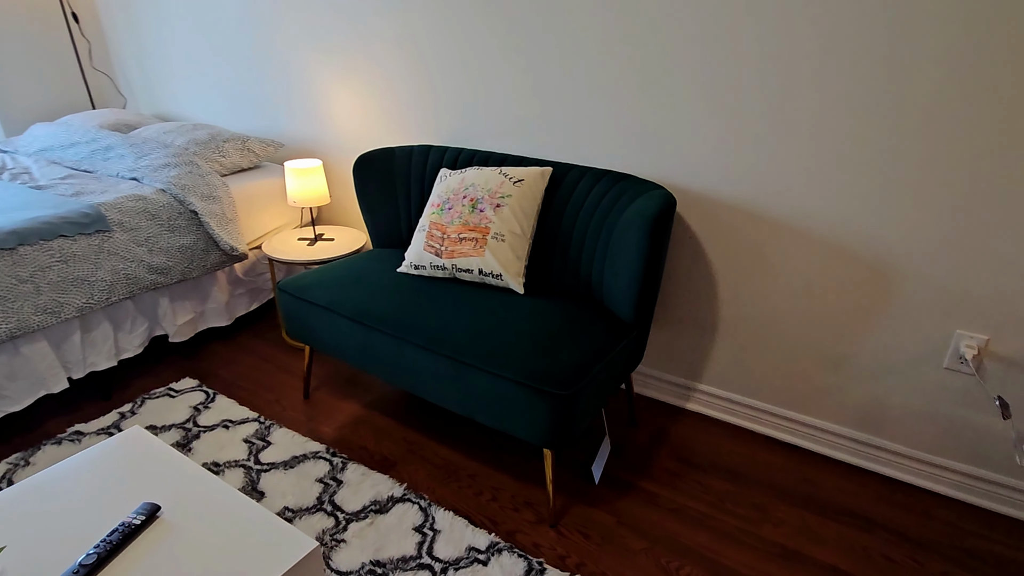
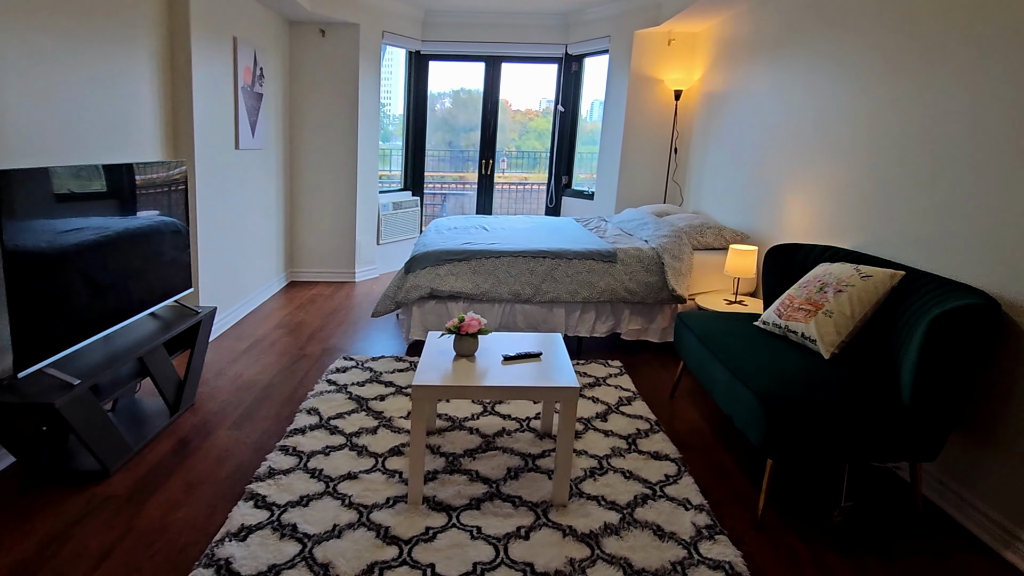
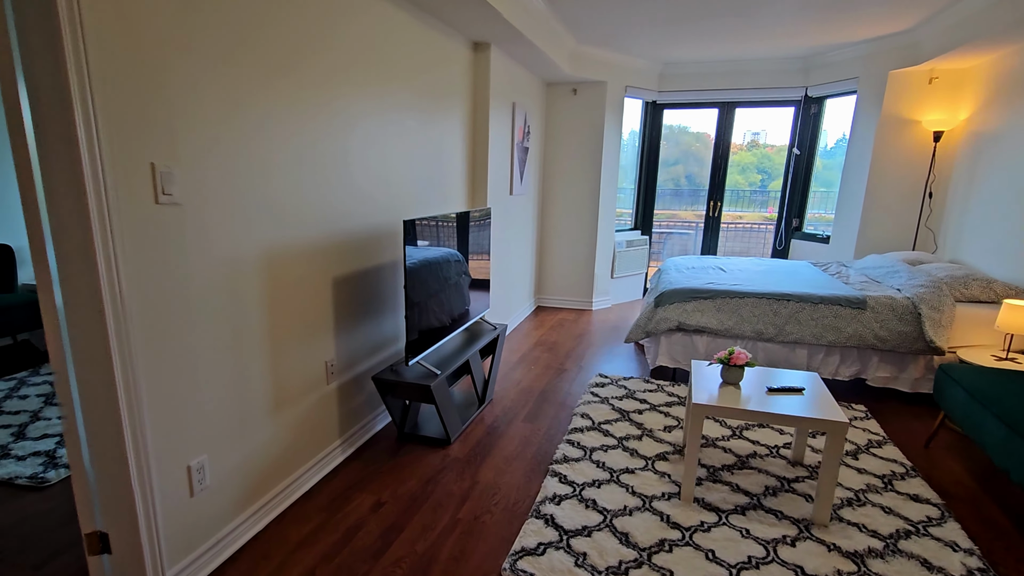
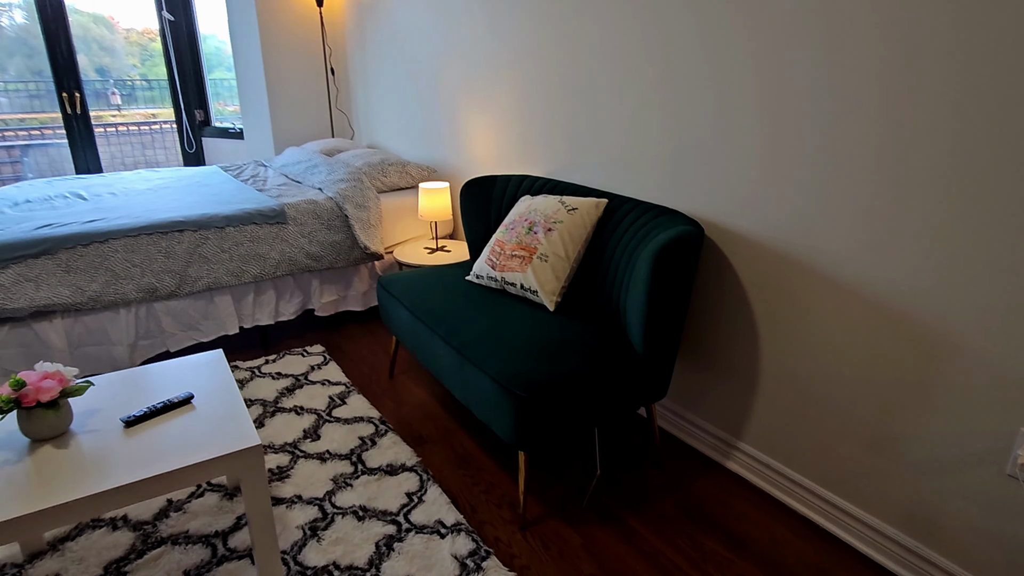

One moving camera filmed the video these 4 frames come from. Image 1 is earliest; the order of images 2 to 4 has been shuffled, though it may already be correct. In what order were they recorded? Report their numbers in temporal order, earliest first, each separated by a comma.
4, 2, 3
